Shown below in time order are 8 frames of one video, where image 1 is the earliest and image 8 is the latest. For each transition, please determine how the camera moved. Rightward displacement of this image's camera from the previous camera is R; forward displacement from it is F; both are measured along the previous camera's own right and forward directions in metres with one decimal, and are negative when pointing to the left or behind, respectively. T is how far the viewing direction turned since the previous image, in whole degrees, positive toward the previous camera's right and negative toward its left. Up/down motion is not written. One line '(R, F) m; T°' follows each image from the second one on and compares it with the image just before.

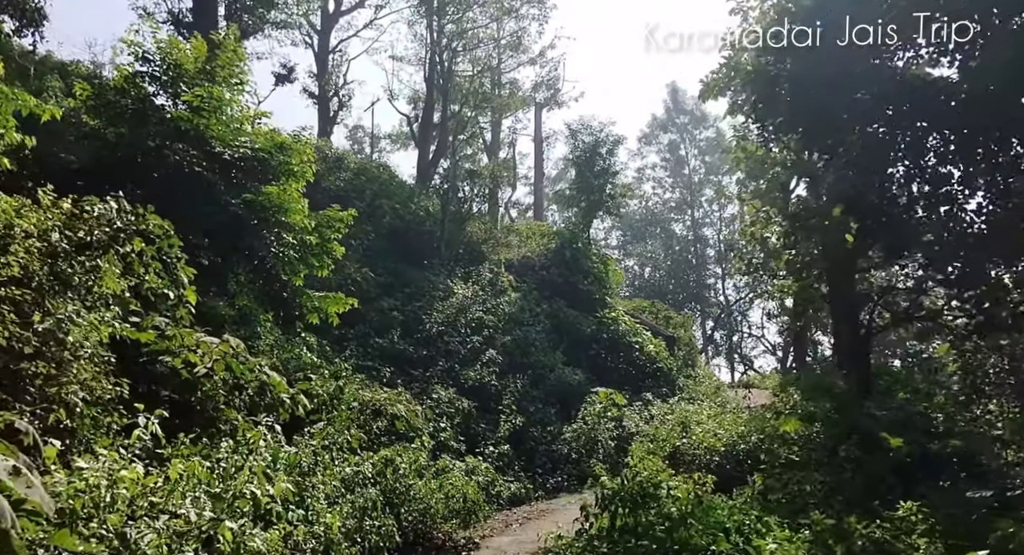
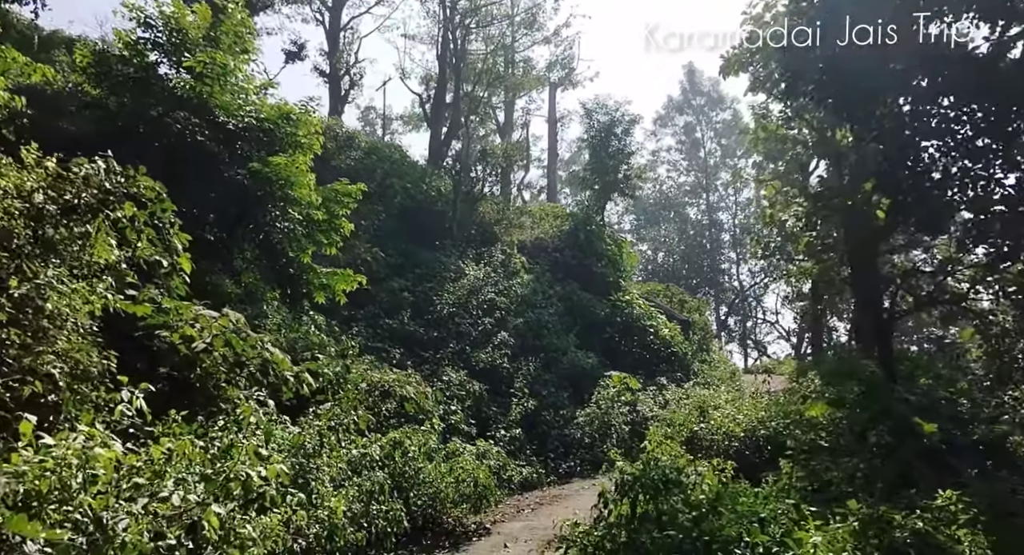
(0.0, +0.3) m; -1°
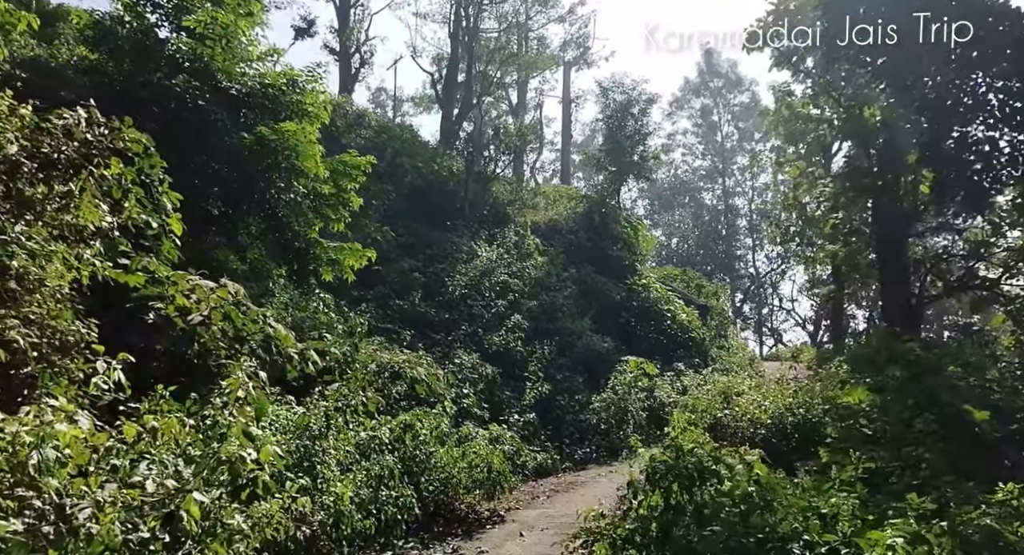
(-0.1, +0.4) m; -1°
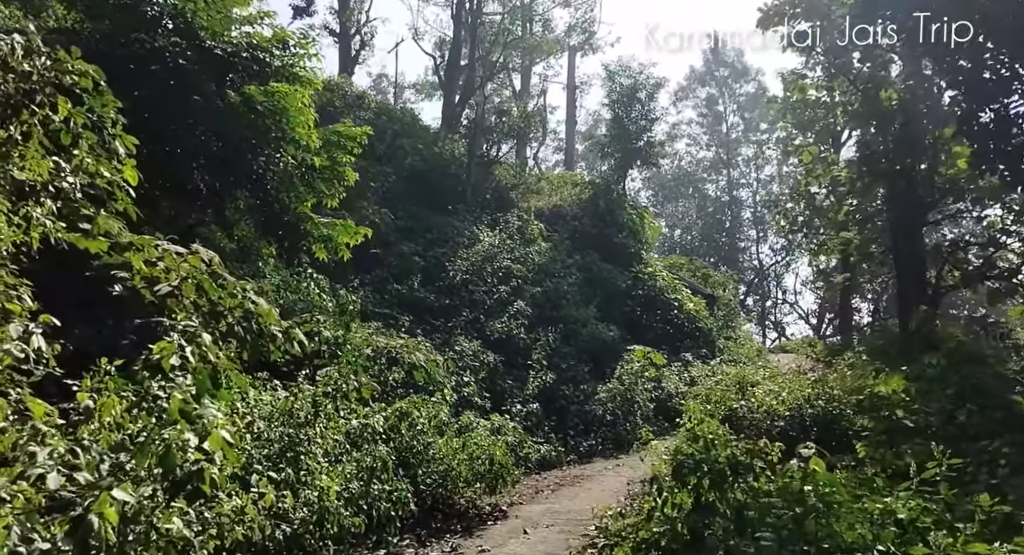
(0.0, +0.6) m; 0°
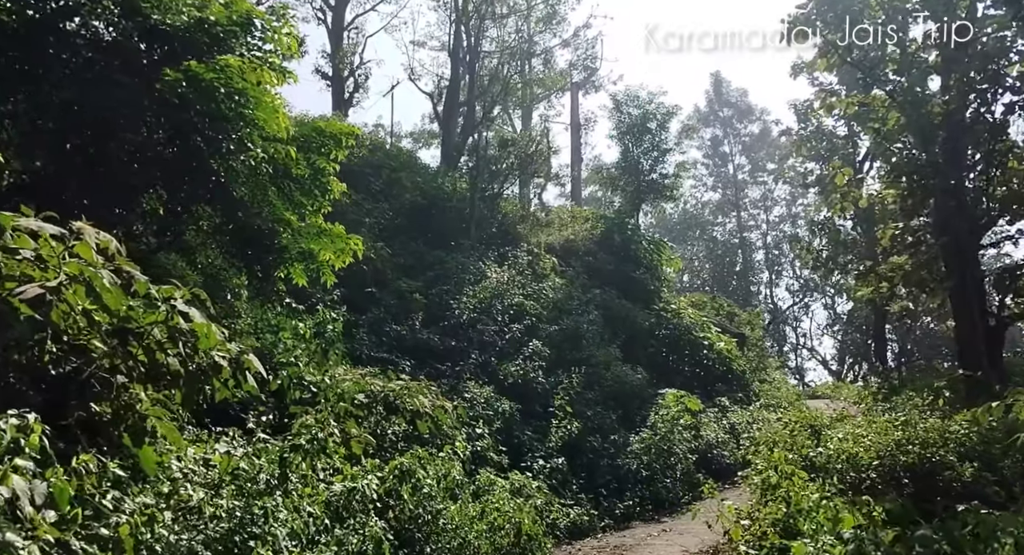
(-0.2, +1.6) m; 0°
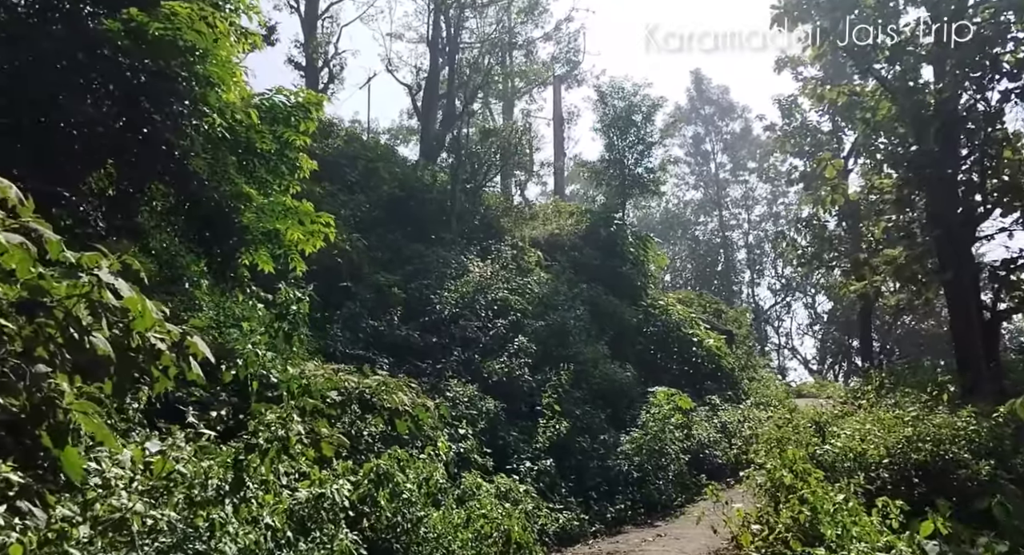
(-0.1, +0.6) m; +2°
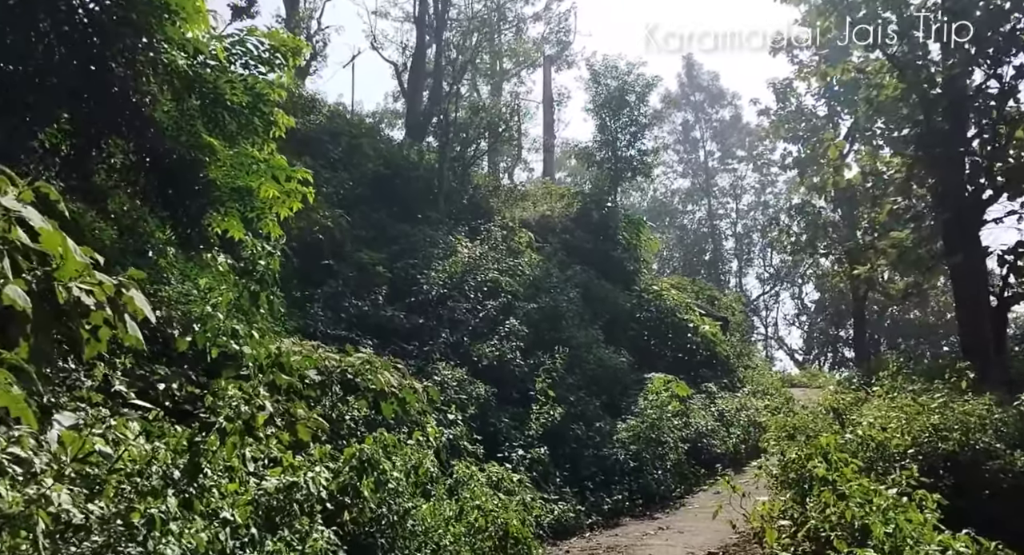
(-0.1, +0.6) m; +1°
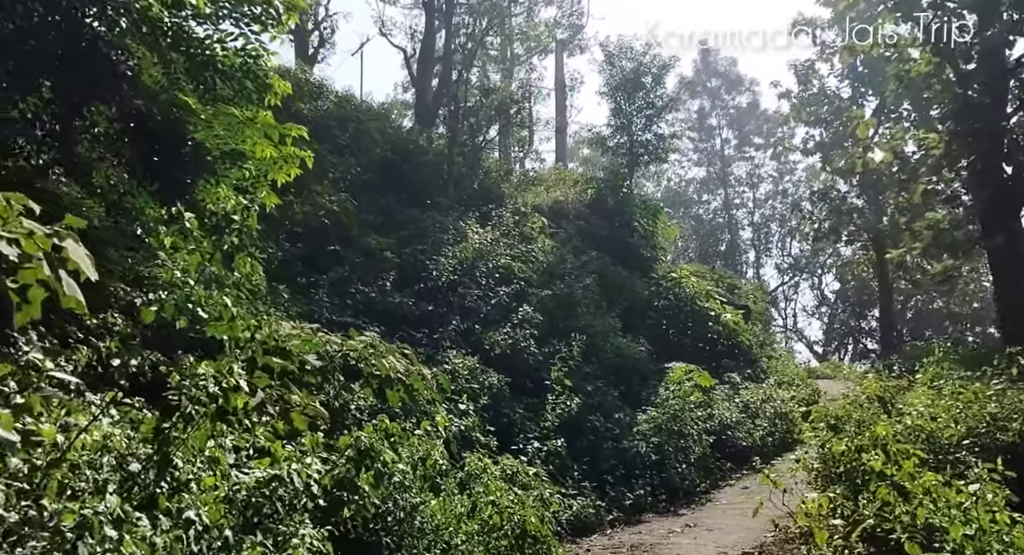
(0.0, +0.5) m; -1°
